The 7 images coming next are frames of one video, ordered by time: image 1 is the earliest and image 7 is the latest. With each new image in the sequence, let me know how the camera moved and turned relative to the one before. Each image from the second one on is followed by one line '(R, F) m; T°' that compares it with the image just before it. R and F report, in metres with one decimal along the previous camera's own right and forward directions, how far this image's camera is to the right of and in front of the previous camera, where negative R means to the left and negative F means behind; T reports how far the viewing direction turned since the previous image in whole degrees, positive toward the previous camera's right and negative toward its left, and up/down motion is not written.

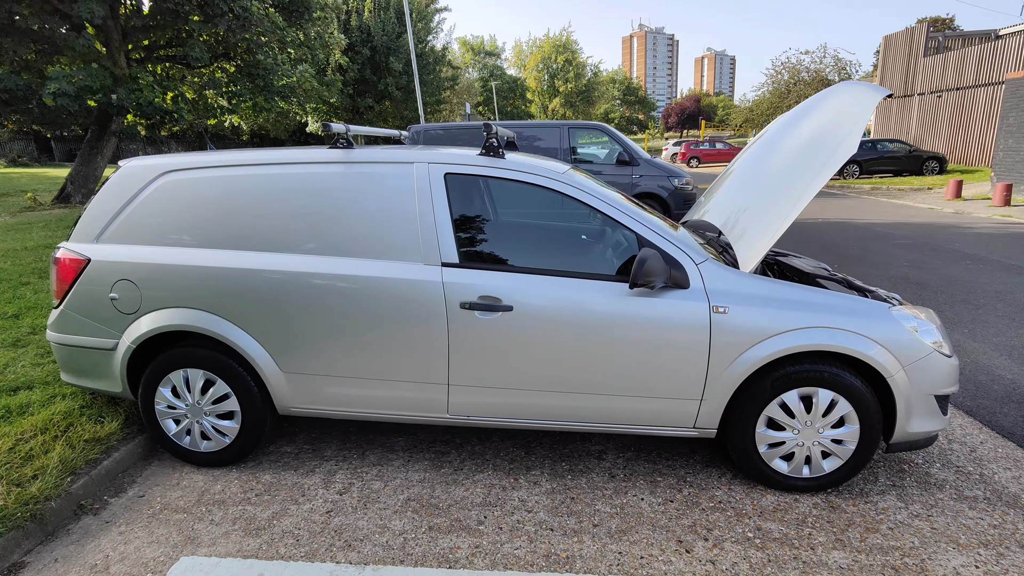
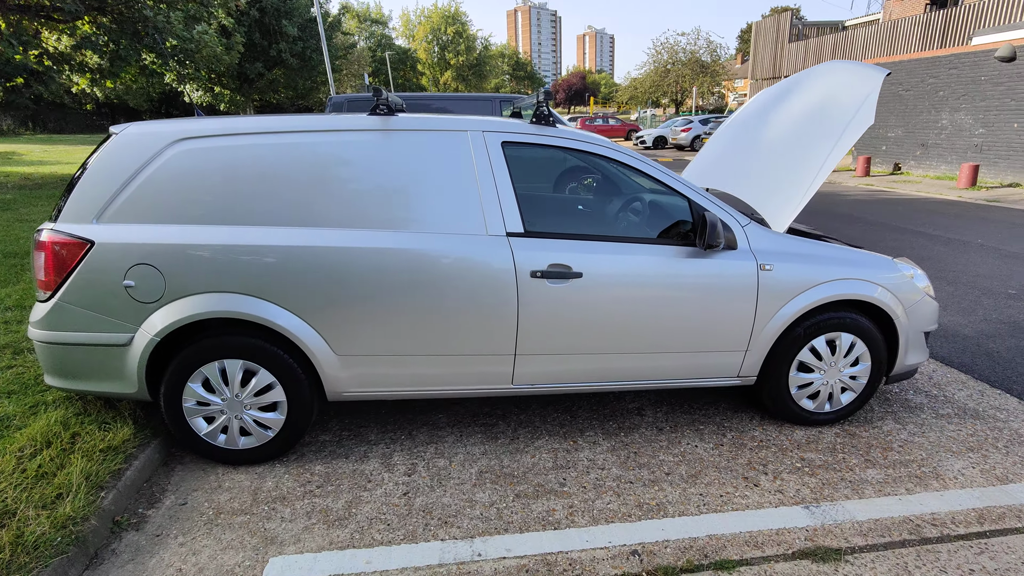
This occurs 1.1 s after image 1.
(-0.8, +0.1) m; +11°
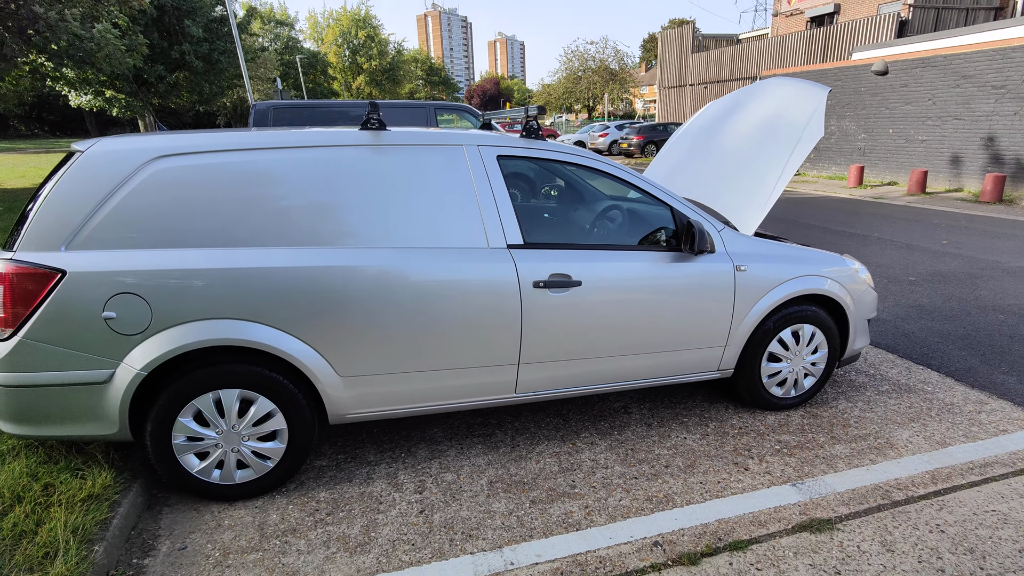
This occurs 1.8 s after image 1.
(-0.4, 0.0) m; +8°
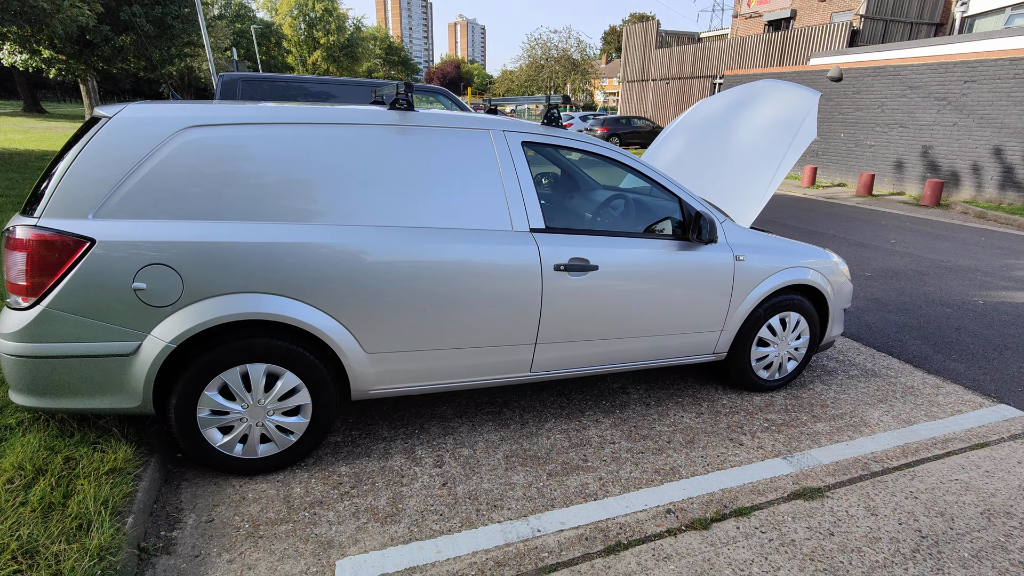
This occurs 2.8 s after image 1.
(-0.3, -0.1) m; +5°
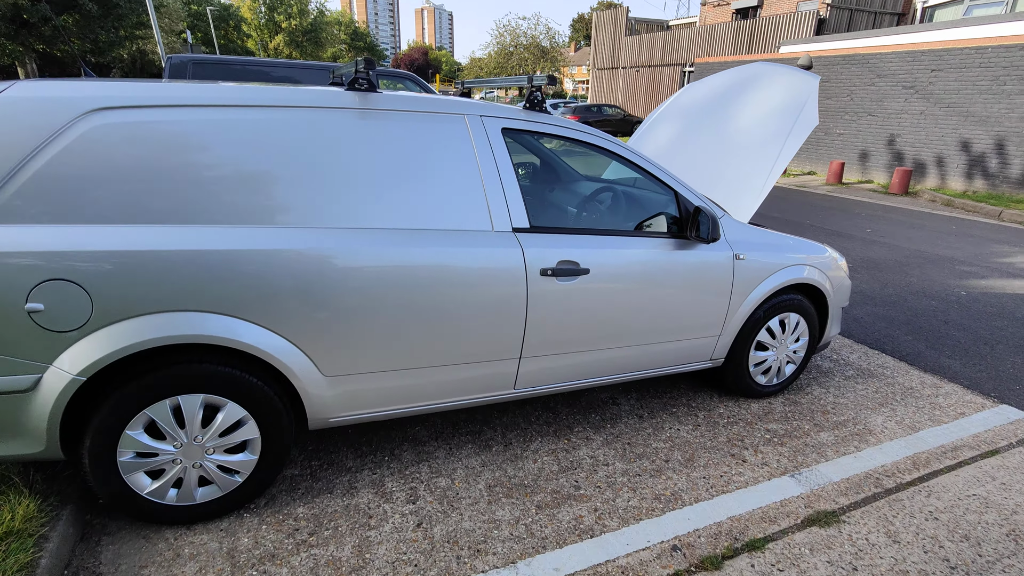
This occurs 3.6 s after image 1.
(0.0, +0.3) m; +3°
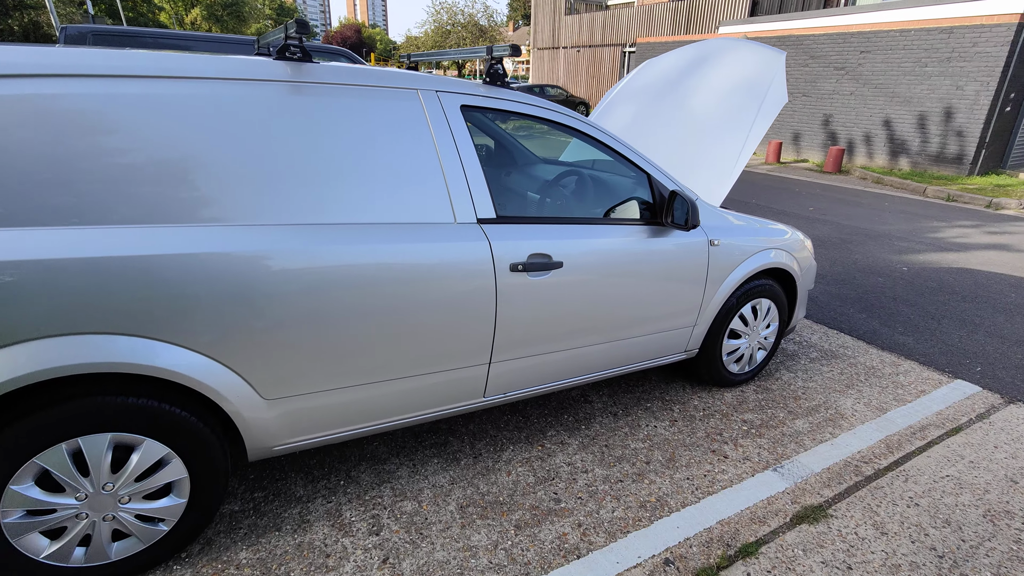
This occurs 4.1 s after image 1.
(-0.1, +0.3) m; +6°
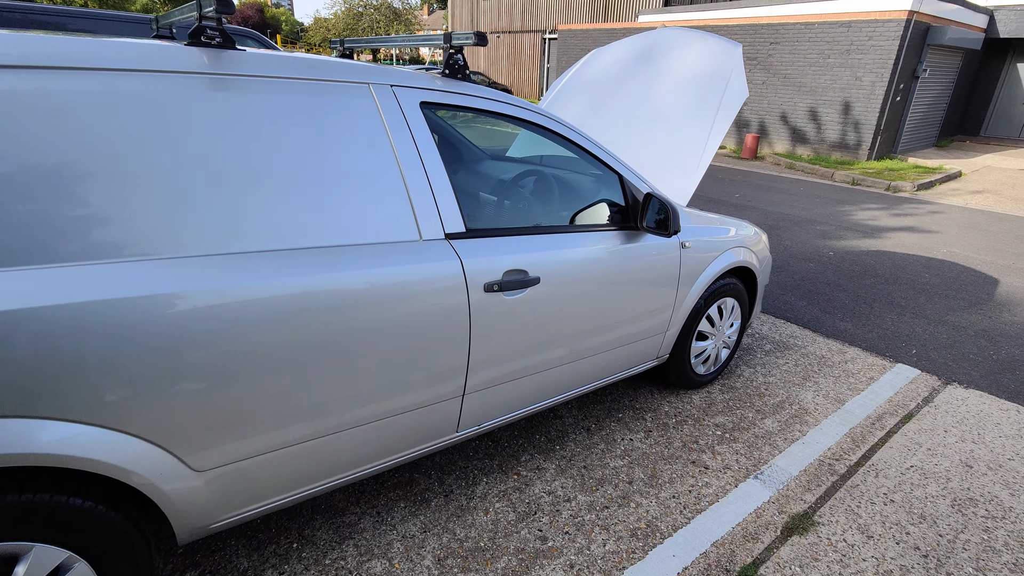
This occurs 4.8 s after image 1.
(-0.2, +0.3) m; +8°
